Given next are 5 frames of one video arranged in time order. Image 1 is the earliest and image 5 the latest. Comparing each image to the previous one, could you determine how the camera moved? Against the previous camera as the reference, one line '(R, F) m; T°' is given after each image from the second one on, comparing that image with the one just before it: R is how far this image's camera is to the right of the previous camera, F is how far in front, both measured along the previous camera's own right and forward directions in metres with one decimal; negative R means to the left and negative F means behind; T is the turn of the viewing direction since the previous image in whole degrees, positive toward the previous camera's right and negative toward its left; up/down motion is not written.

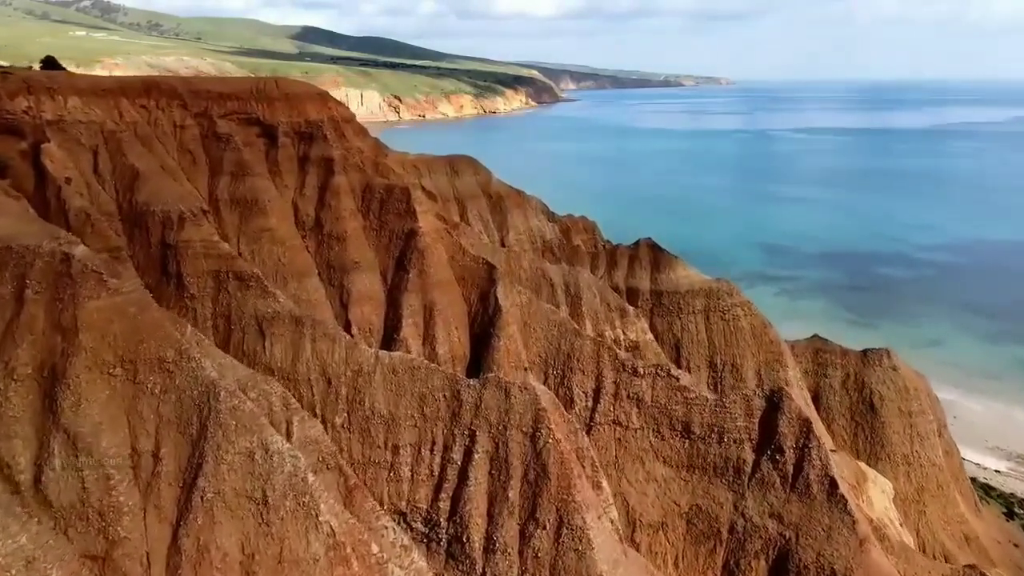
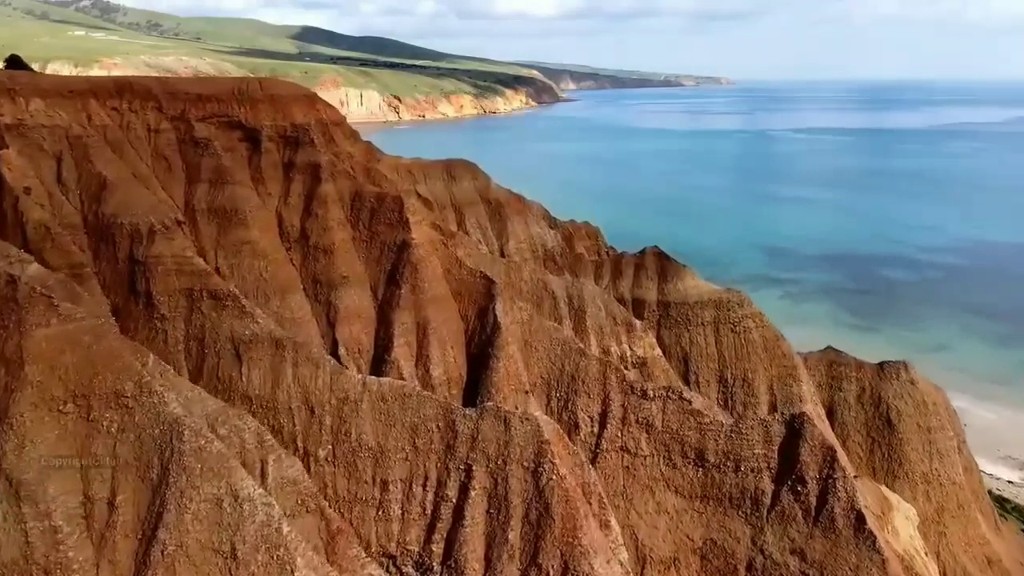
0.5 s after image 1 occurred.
(0.0, +1.9) m; 0°
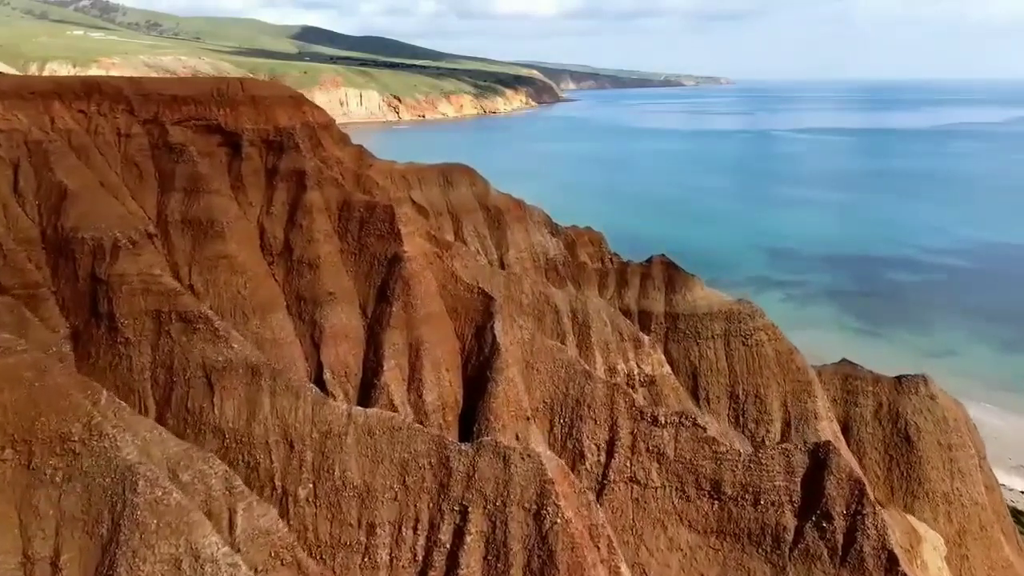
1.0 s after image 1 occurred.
(0.0, +1.9) m; 0°
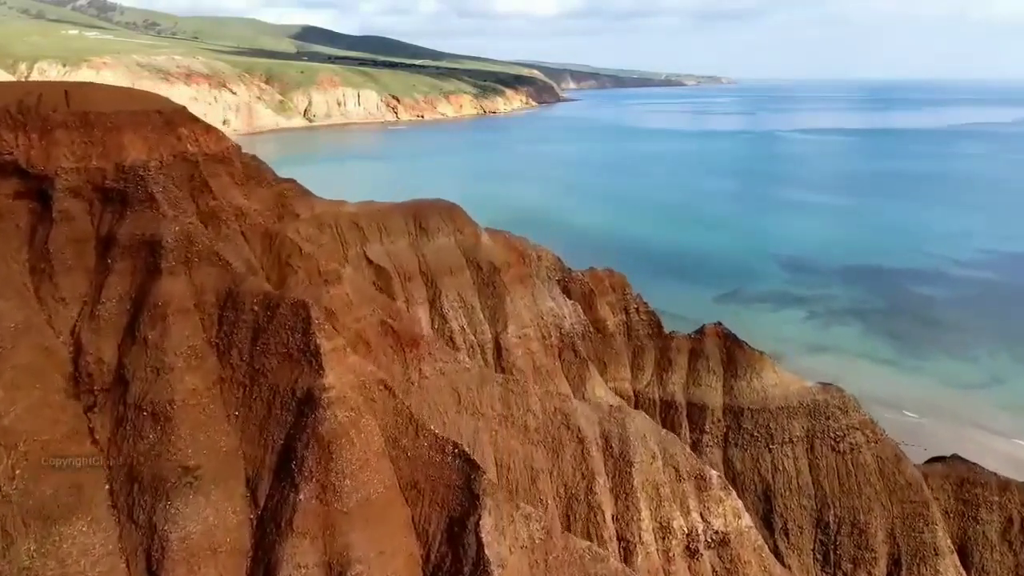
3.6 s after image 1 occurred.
(0.0, +10.1) m; 0°
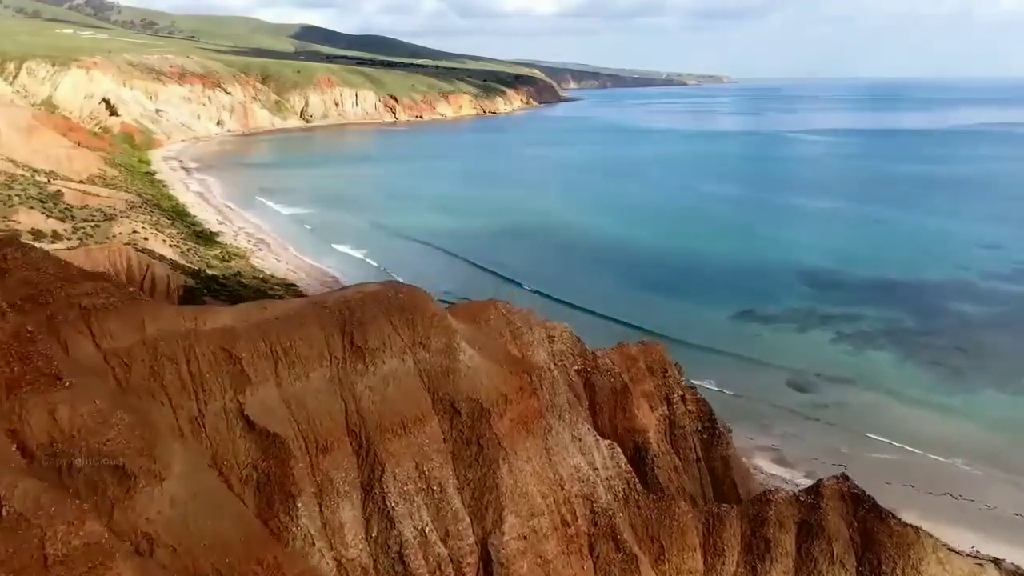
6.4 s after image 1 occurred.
(0.0, +10.3) m; 0°
